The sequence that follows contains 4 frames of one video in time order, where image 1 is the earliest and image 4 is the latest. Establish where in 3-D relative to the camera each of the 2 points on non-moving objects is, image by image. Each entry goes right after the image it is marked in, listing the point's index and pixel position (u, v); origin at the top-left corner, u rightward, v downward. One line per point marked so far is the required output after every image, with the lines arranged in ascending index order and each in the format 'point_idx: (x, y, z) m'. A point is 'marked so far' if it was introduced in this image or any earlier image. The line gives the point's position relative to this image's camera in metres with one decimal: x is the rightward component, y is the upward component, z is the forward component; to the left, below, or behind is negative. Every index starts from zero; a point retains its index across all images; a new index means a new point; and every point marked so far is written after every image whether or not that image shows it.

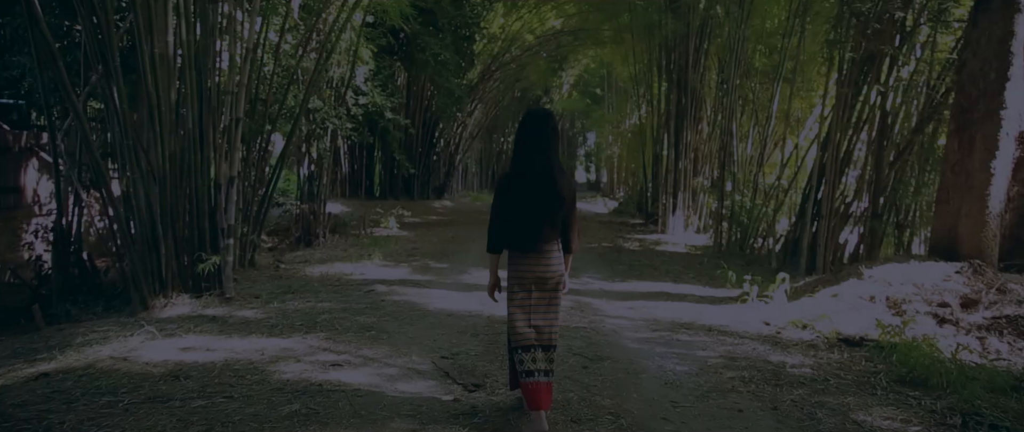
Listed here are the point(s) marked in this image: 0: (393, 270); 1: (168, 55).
0: (-0.8, -0.4, +6.3) m
1: (-1.7, +0.8, +4.4) m
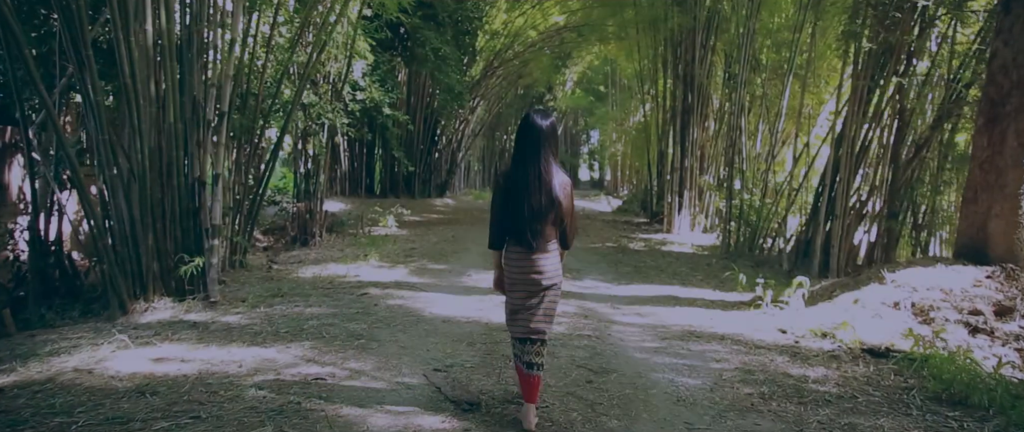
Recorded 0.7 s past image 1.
0: (-0.8, -0.4, +6.0) m
1: (-1.6, +0.8, +4.2) m
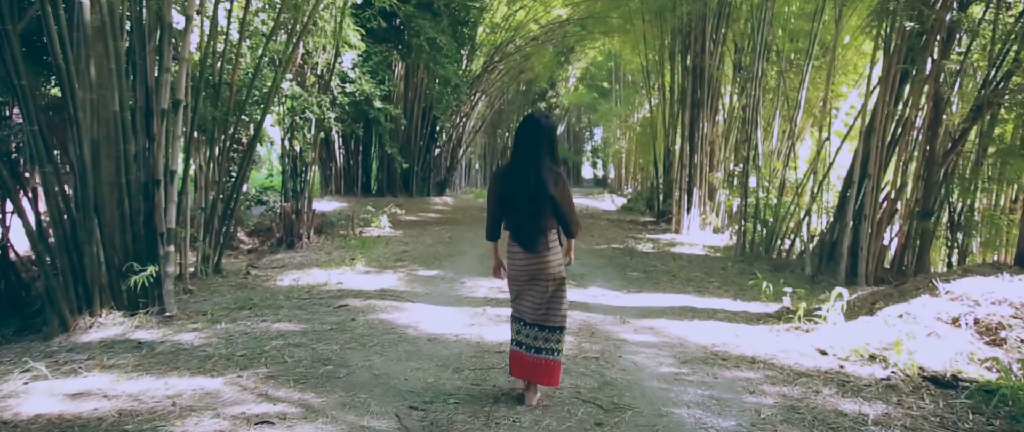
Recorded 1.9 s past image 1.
0: (-0.8, -0.4, +5.5) m
1: (-1.7, +0.8, +3.6) m
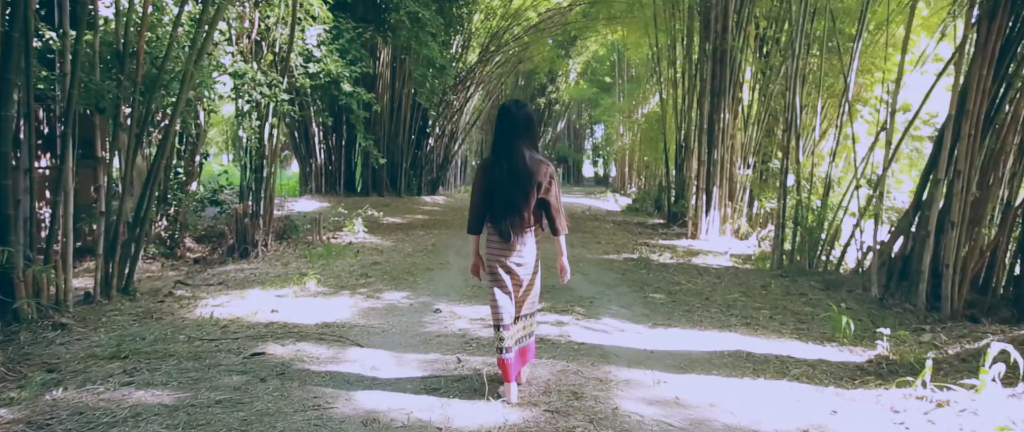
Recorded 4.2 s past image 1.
0: (-0.9, -0.4, +4.2) m
1: (-1.7, +0.7, +2.3) m
